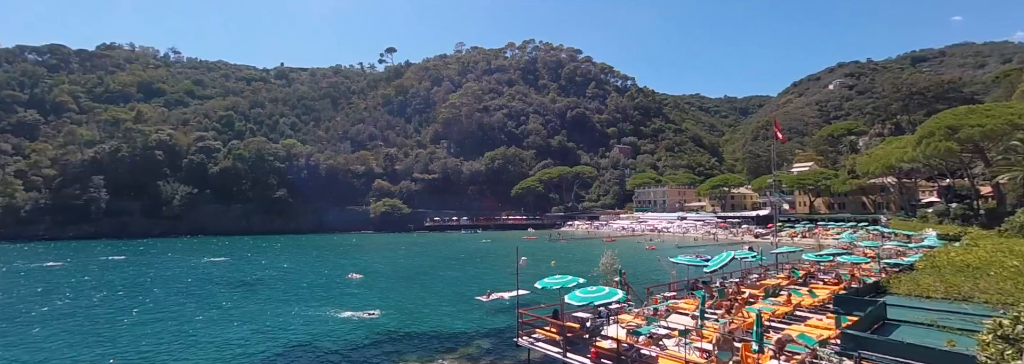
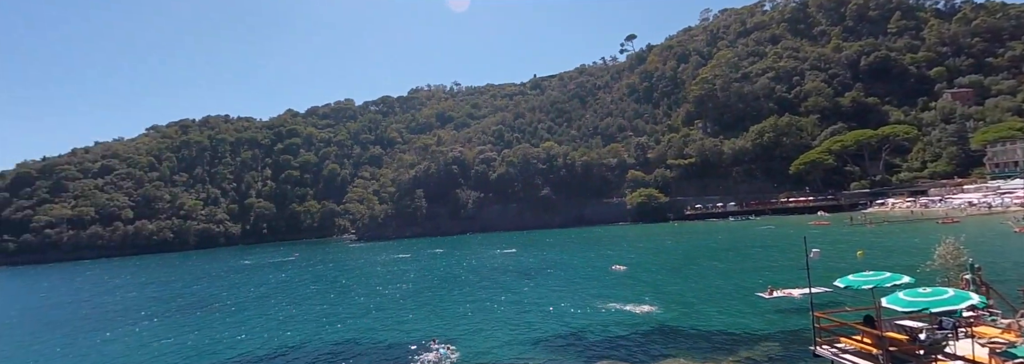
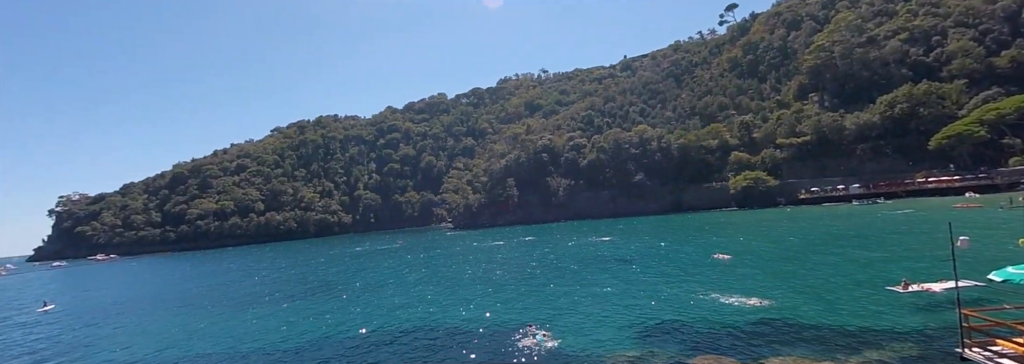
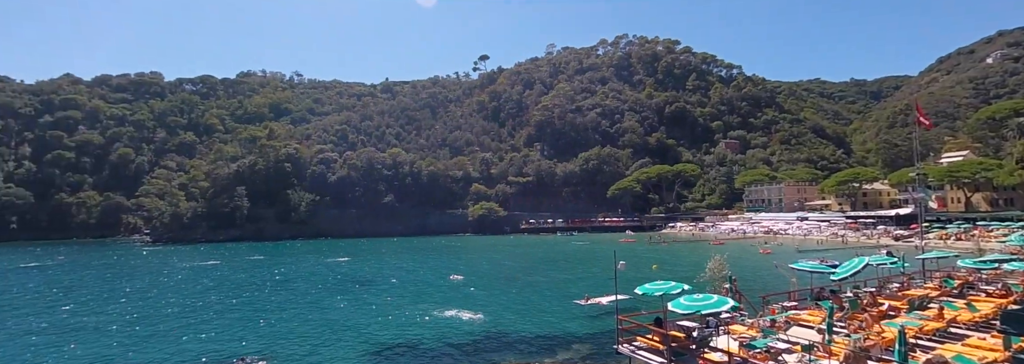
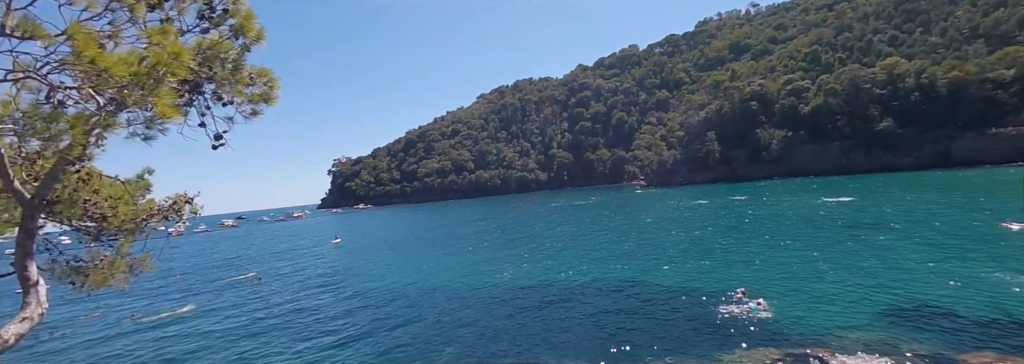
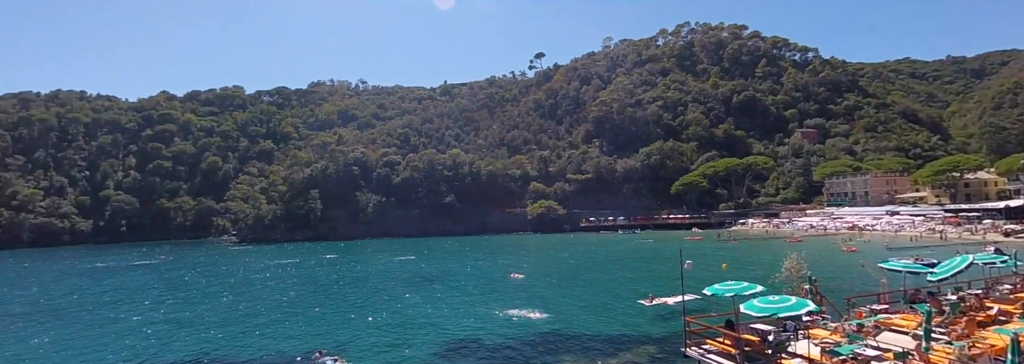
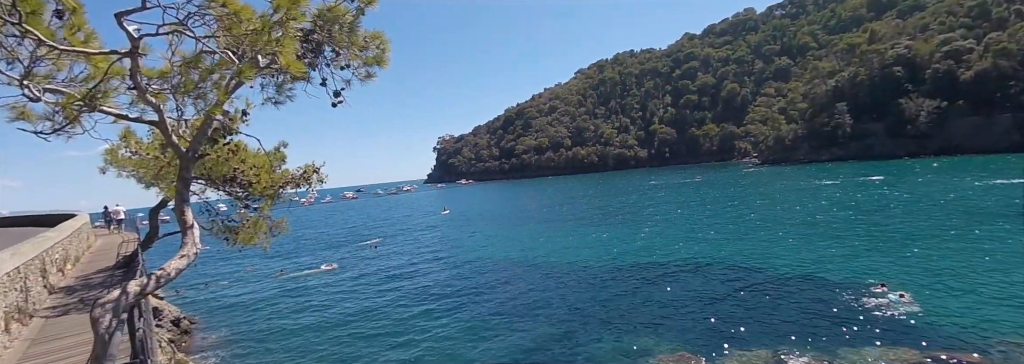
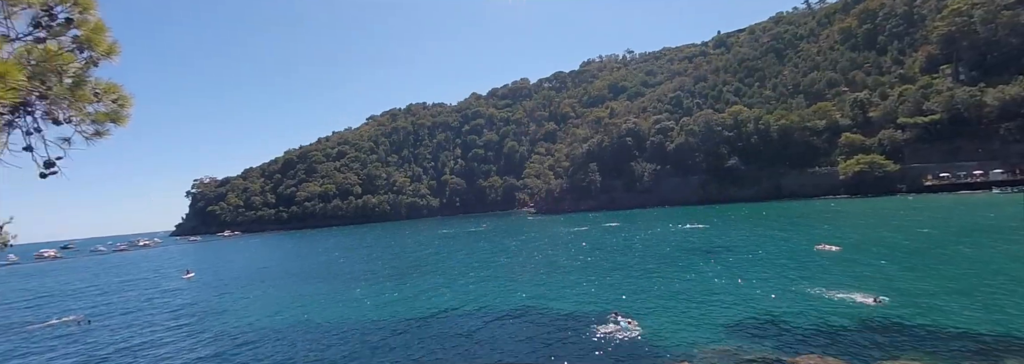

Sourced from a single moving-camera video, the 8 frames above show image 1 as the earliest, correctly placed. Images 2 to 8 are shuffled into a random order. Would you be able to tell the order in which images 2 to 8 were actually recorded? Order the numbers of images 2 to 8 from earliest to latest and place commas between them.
4, 6, 2, 3, 8, 5, 7
